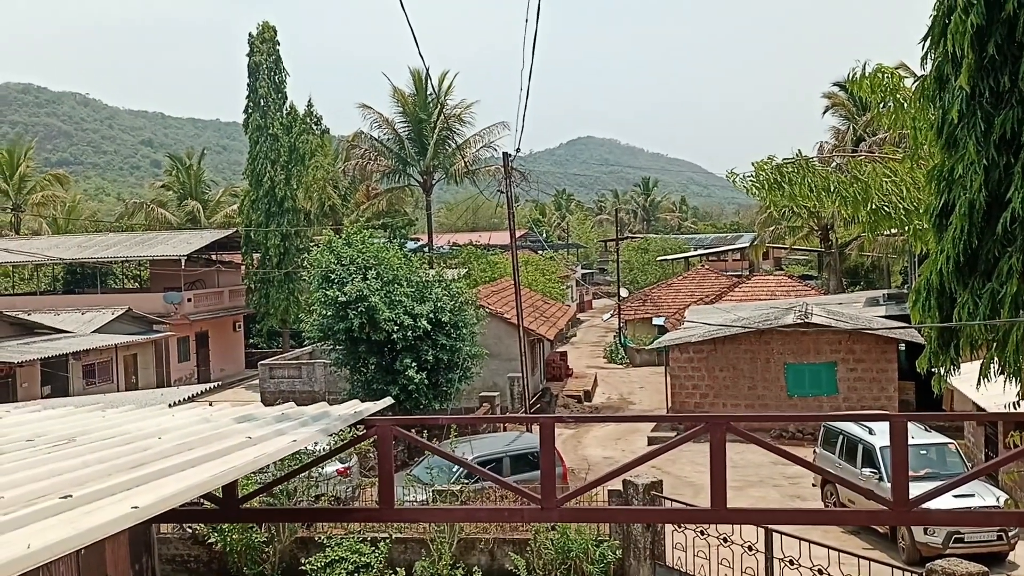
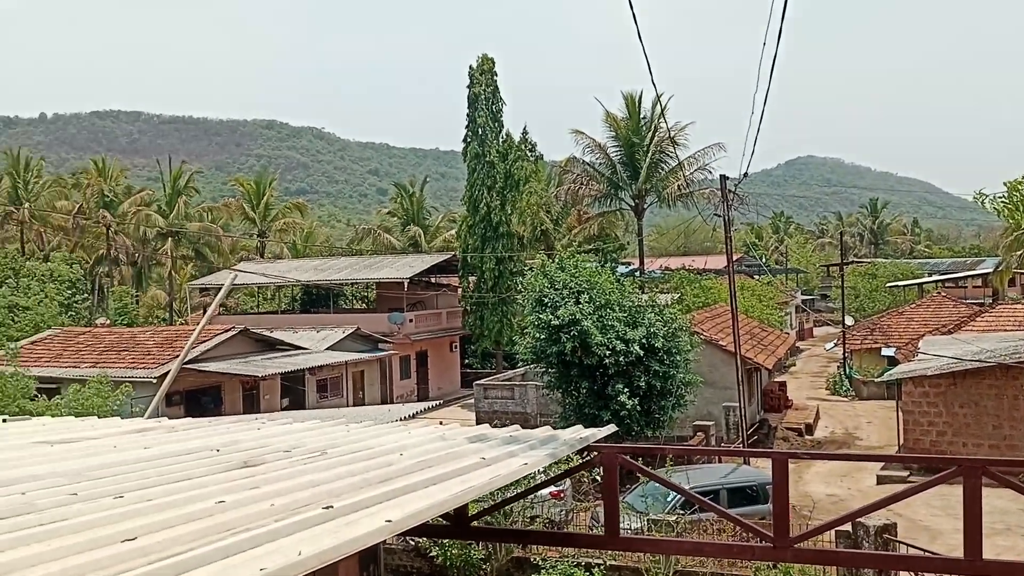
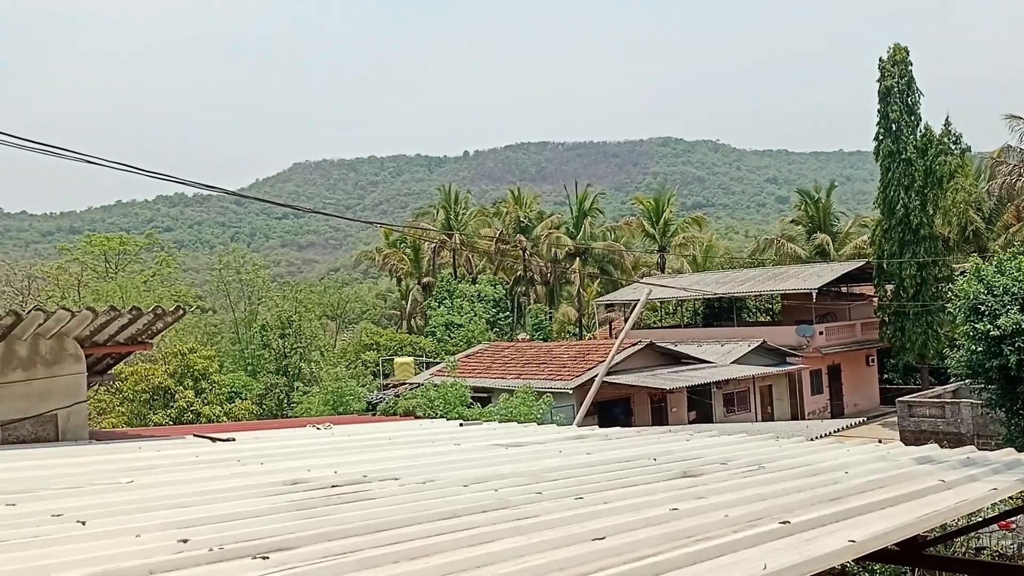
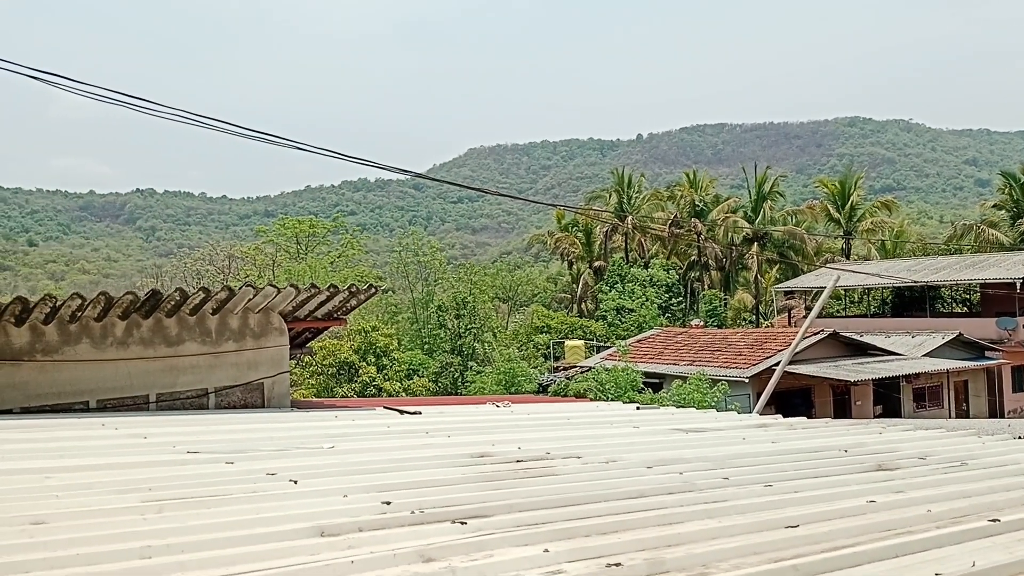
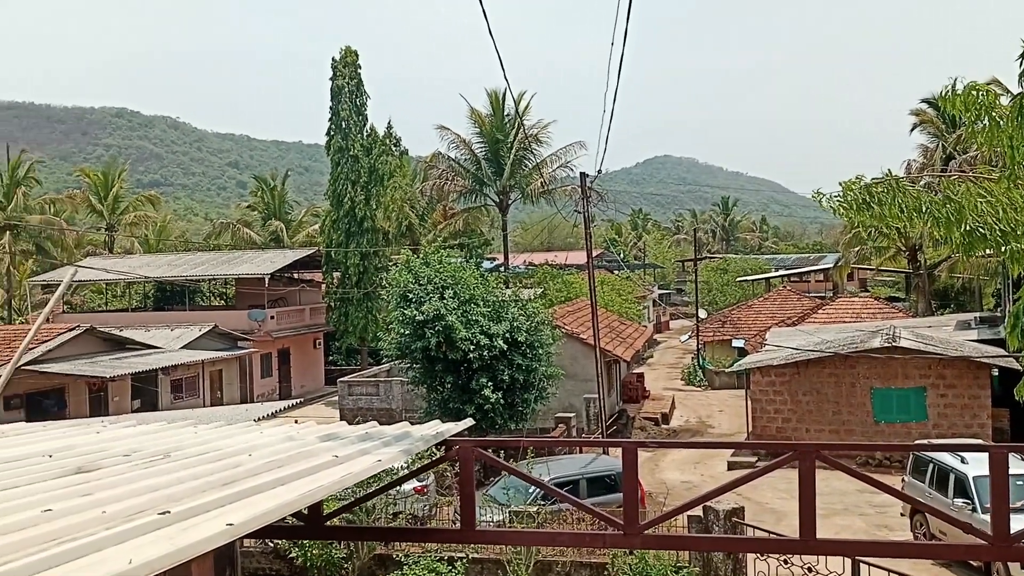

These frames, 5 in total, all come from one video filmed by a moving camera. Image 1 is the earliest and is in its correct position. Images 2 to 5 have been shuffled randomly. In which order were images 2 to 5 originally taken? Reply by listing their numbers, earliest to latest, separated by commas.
5, 2, 3, 4
